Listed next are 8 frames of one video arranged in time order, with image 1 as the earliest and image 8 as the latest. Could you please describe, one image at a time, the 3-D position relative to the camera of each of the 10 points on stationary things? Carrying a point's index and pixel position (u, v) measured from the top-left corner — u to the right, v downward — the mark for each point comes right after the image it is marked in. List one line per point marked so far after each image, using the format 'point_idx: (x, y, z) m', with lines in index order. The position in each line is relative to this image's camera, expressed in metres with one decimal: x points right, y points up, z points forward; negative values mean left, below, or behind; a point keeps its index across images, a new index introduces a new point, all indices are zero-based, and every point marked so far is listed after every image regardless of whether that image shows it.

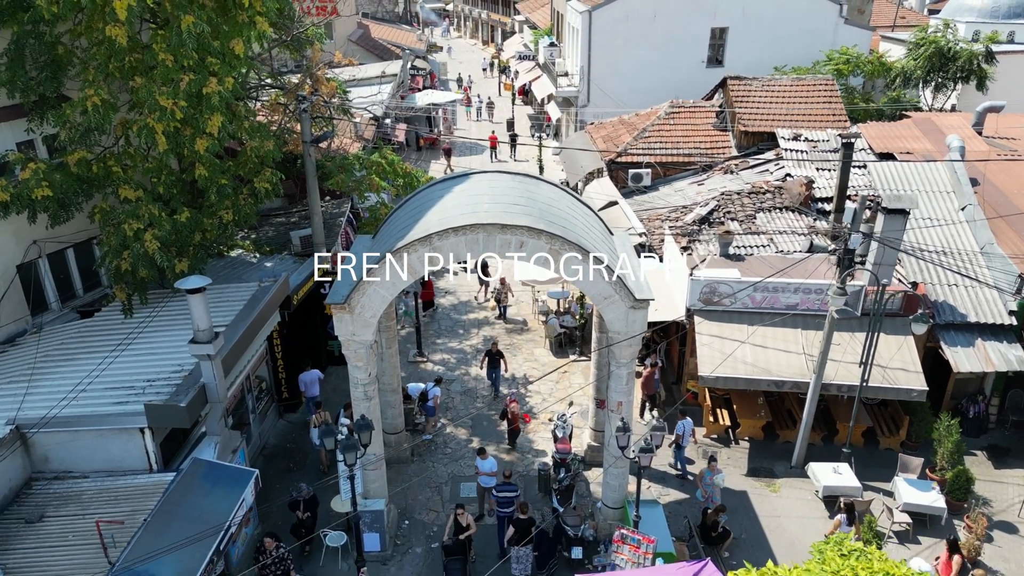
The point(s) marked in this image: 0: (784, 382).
0: (+4.8, -1.6, +13.1) m
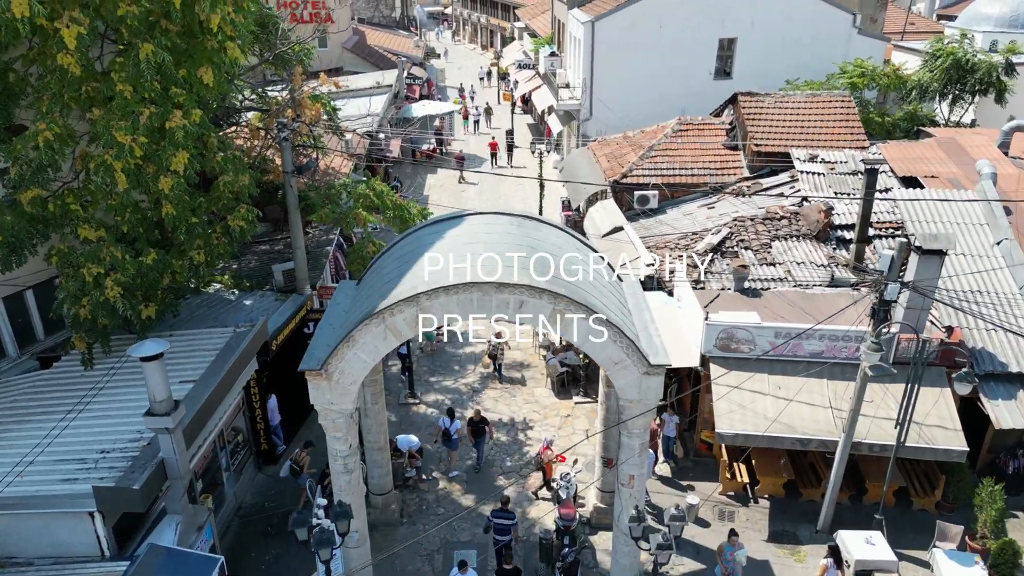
0: (+4.8, -2.4, +11.9) m
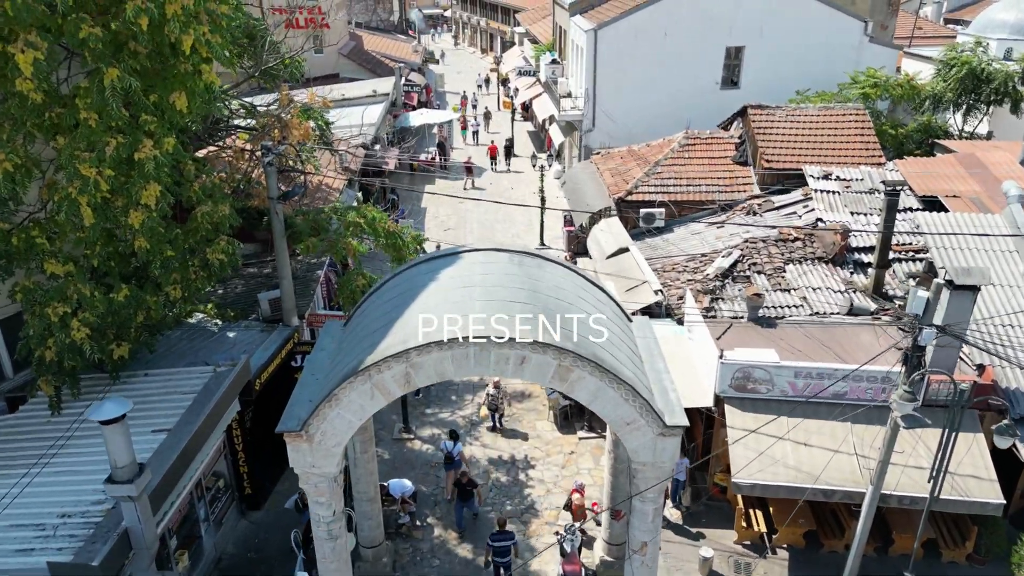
0: (+4.8, -3.0, +11.0) m
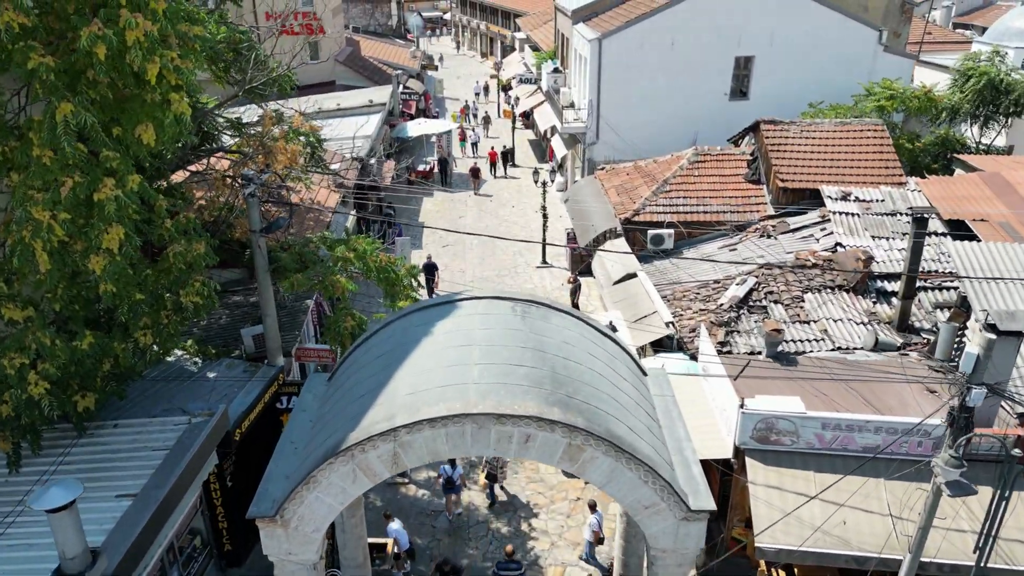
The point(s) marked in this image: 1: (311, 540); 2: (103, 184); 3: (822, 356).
0: (+4.8, -3.7, +10.0) m
1: (-2.0, -2.5, +7.5) m
2: (-4.8, +1.2, +8.7) m
3: (+5.9, -1.3, +14.1) m
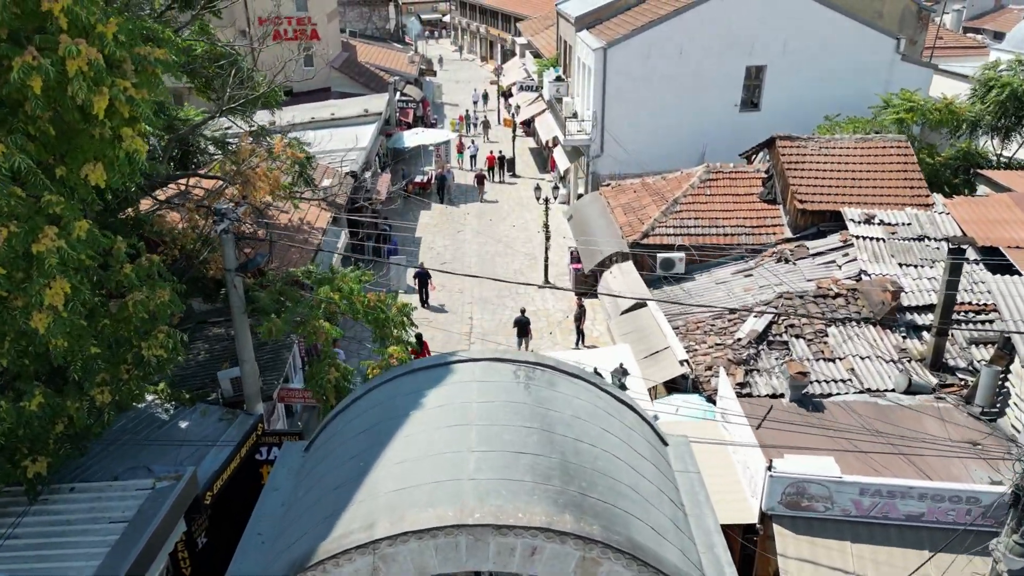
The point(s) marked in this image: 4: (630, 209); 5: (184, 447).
0: (+4.8, -4.3, +8.9) m
1: (-2.0, -3.2, +6.4) m
2: (-4.8, +0.6, +7.6) m
3: (+5.9, -1.9, +12.9) m
4: (+3.1, +2.1, +19.7) m
5: (-5.0, -2.4, +11.3) m
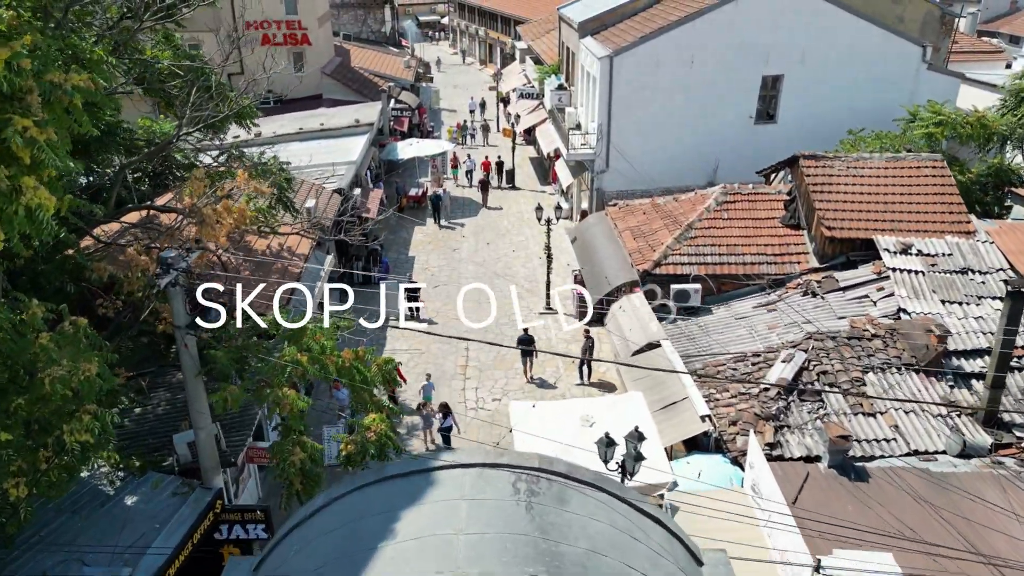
0: (+4.8, -5.1, +7.3) m
1: (-2.0, -4.0, +4.7) m
2: (-4.8, -0.2, +6.0) m
3: (+5.9, -2.7, +11.3) m
4: (+3.1, +1.3, +18.1) m
5: (-5.0, -3.1, +9.7) m
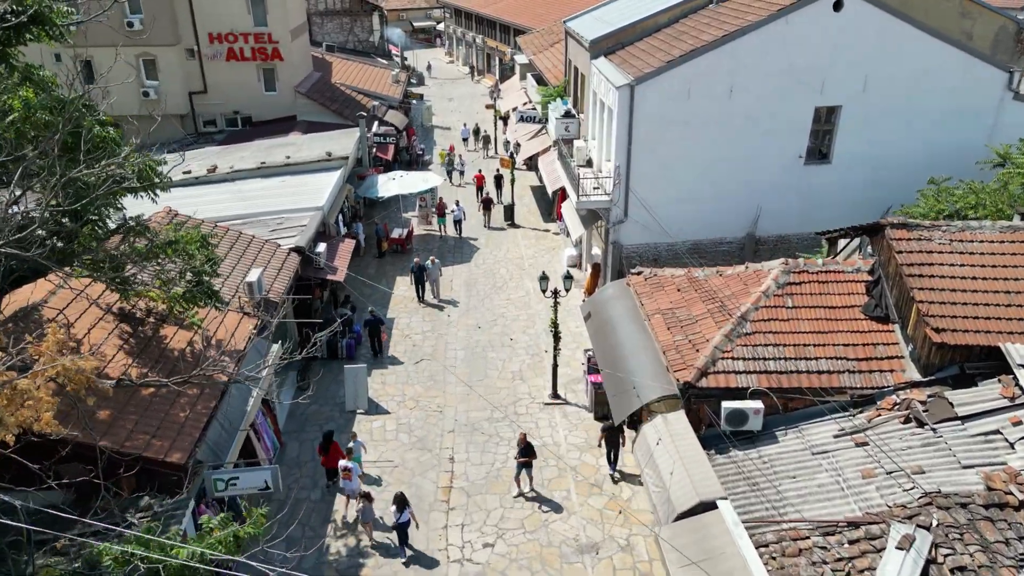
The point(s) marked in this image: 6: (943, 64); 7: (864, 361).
0: (+4.8, -7.0, +3.1) m
1: (-2.1, -5.9, +0.6) m
2: (-4.8, -2.1, +1.8) m
3: (+5.8, -4.7, +7.2) m
4: (+3.1, -0.6, +14.0) m
5: (-5.0, -5.1, +5.5) m
6: (+10.9, +5.7, +18.8) m
7: (+5.9, -1.2, +12.5) m
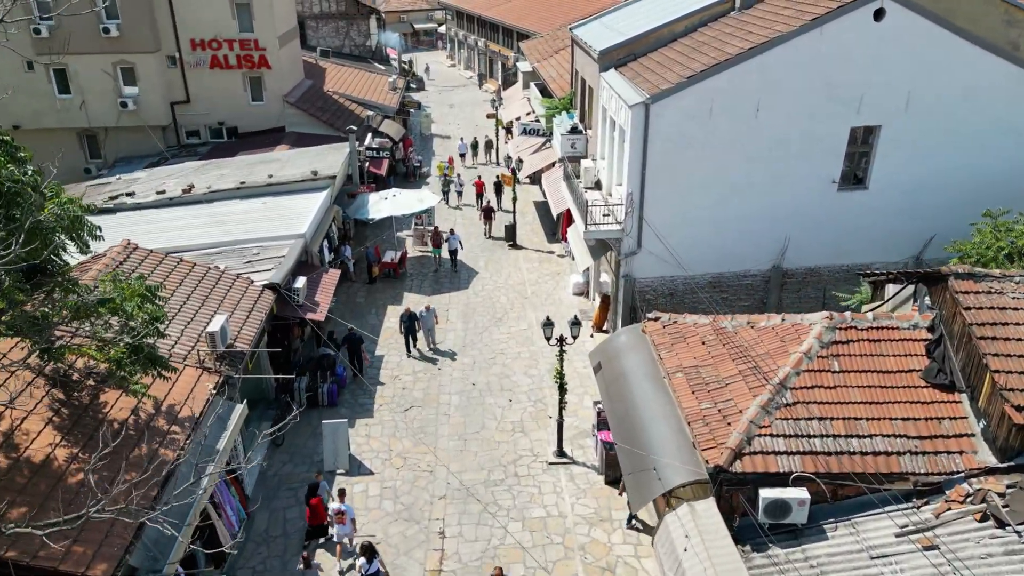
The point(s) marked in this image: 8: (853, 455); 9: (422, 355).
0: (+4.7, -8.0, +1.2) m
1: (-2.2, -6.8, -1.3) m
2: (-4.9, -3.0, 0.0) m
3: (+5.8, -5.6, +5.3) m
4: (+3.1, -1.6, +12.0) m
5: (-5.1, -6.0, +3.6) m
6: (+10.9, +4.7, +16.8) m
7: (+5.9, -2.2, +10.5) m
8: (+4.8, -2.3, +10.5) m
9: (-2.3, -1.5, +19.5) m
